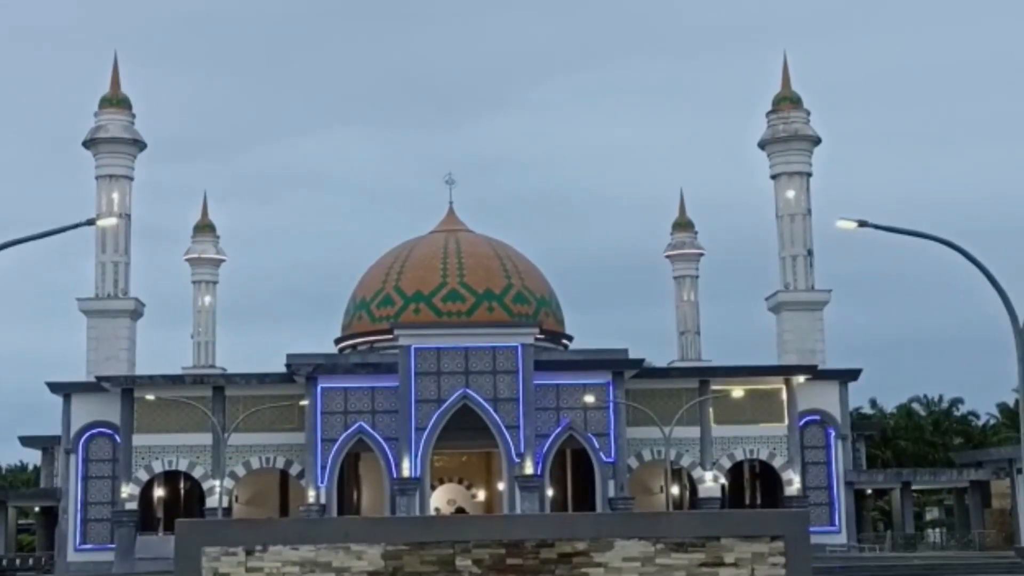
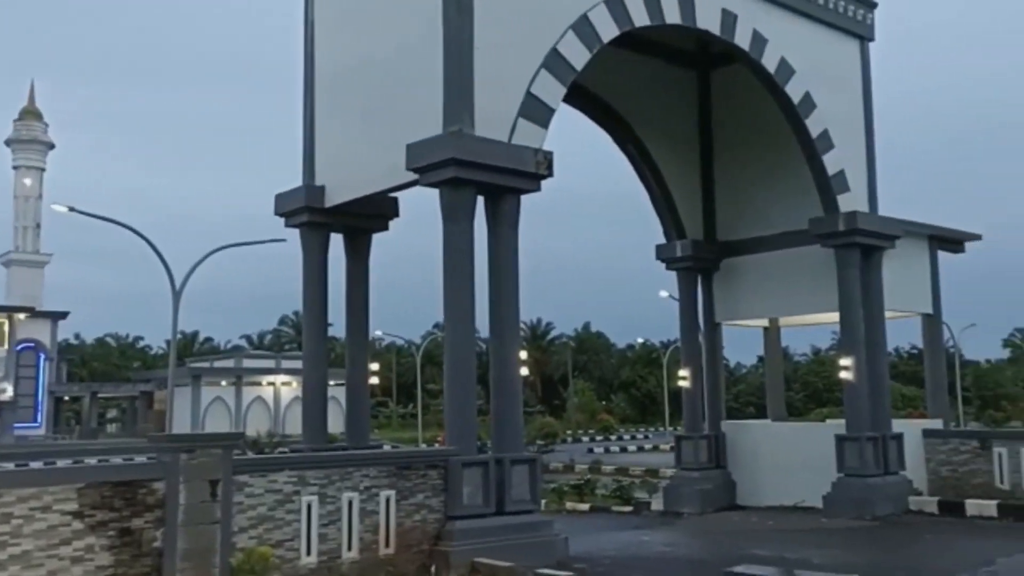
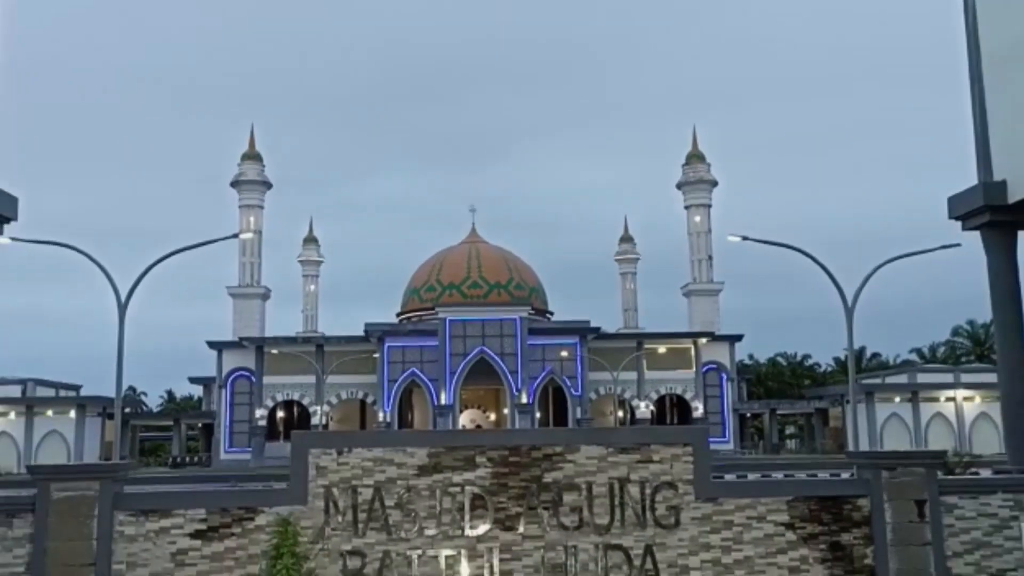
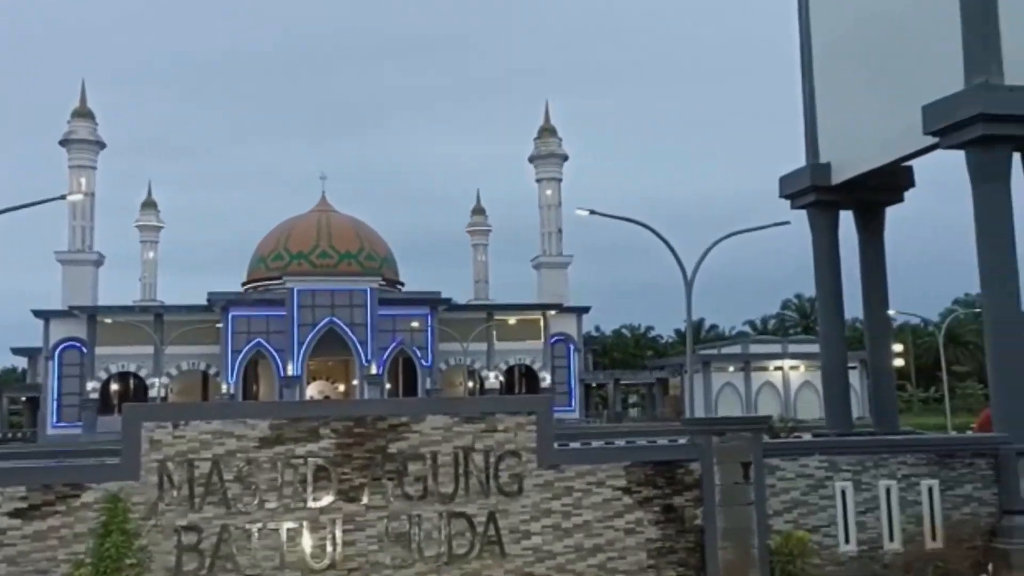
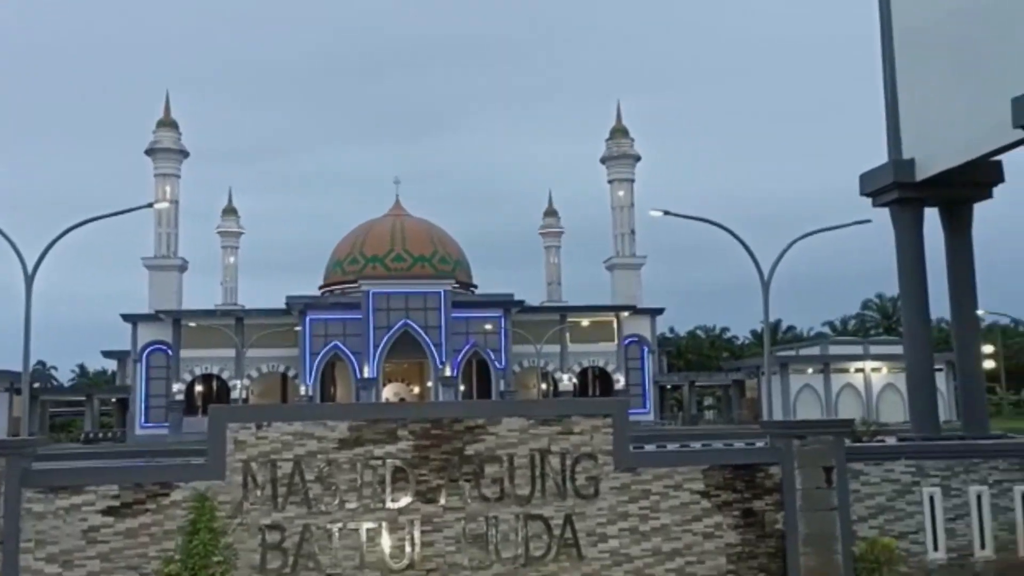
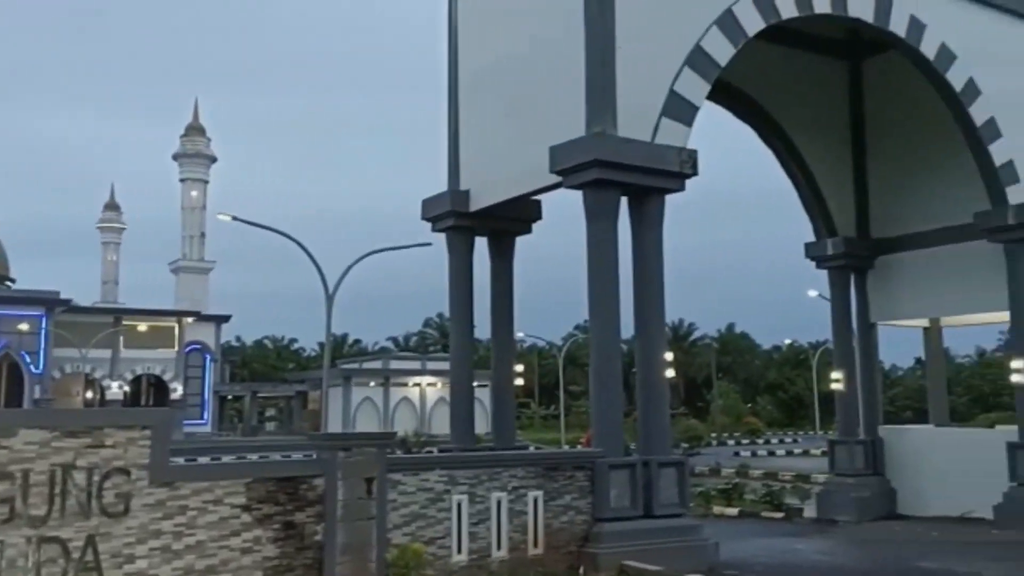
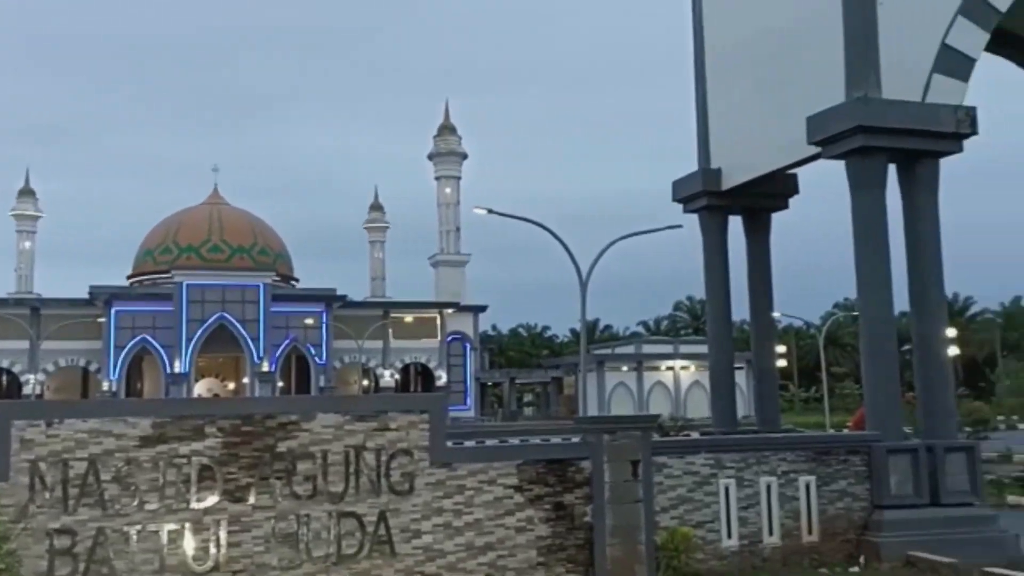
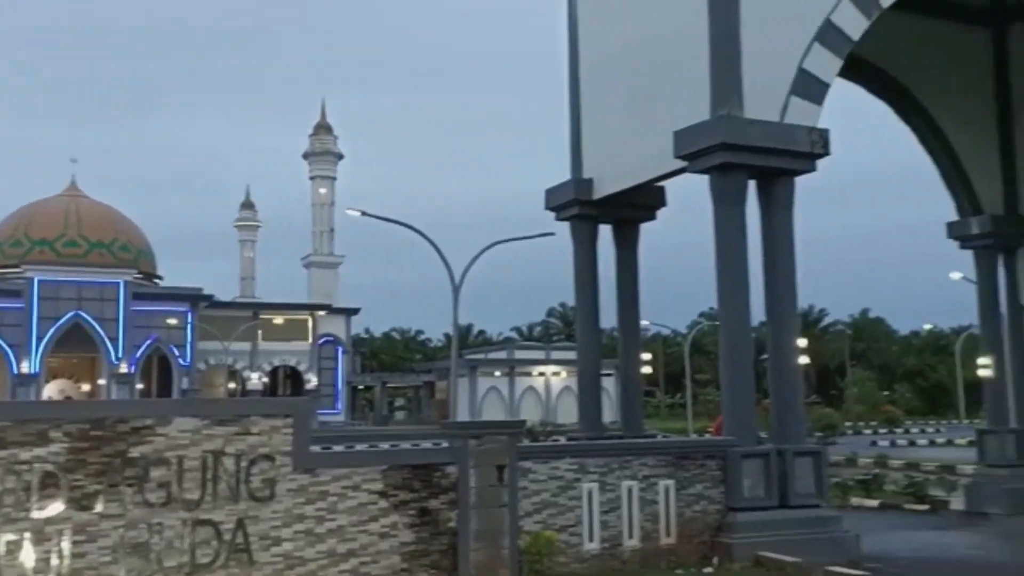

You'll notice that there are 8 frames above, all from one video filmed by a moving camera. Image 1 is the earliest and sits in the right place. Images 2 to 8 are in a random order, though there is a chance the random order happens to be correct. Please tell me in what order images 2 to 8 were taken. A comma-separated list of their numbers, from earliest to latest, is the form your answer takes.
3, 5, 4, 7, 8, 6, 2
